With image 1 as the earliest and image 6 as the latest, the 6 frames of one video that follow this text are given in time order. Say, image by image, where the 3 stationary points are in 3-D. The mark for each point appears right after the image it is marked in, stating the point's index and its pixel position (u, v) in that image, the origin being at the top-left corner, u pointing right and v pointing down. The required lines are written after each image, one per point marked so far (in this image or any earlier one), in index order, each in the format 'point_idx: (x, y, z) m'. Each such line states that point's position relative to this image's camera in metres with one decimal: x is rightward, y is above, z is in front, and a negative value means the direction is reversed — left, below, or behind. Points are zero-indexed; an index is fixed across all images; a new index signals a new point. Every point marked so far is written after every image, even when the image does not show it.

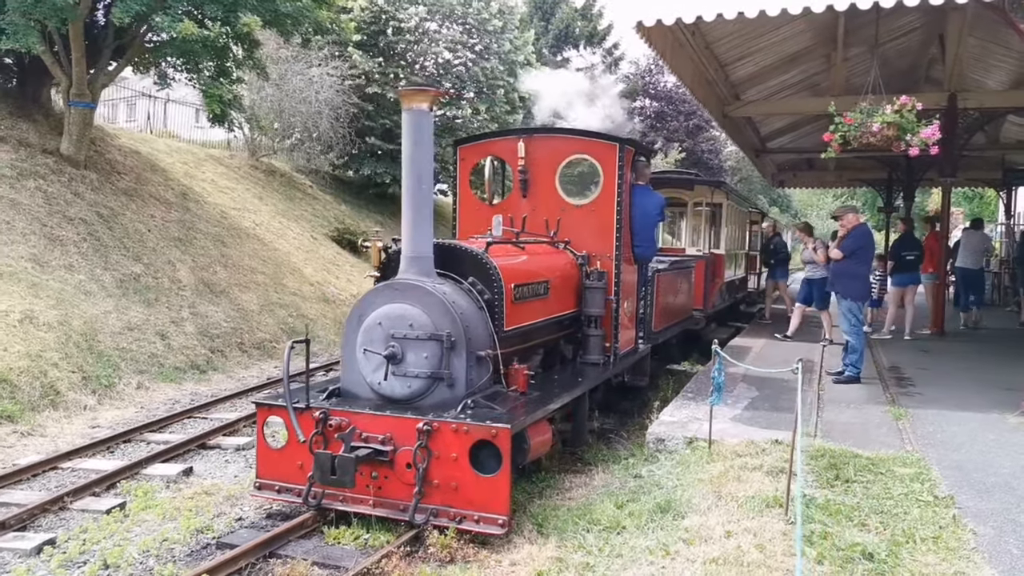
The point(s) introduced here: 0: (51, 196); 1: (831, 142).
0: (-6.7, +1.3, +11.5) m
1: (+3.0, +1.4, +7.6) m
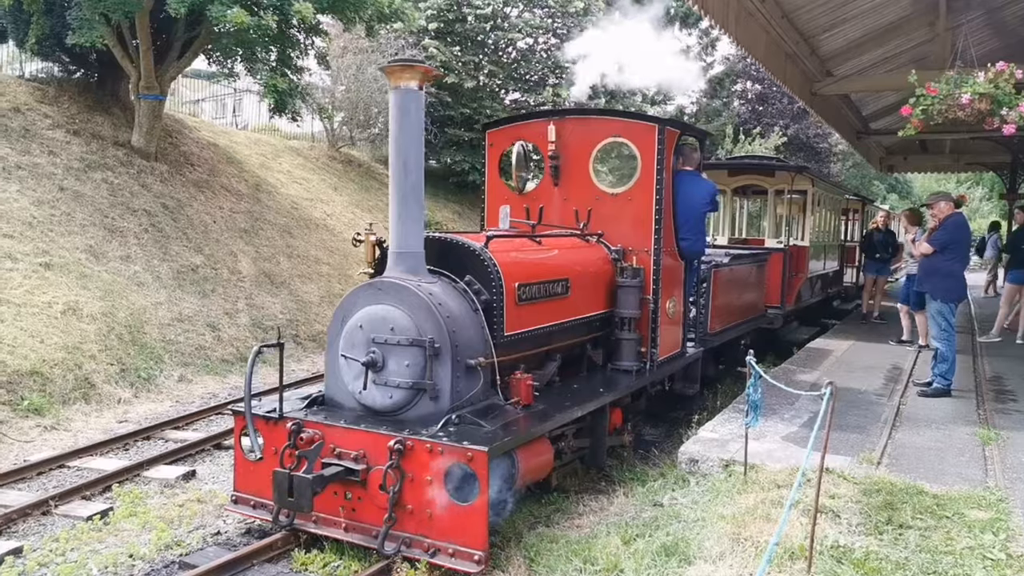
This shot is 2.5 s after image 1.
0: (-5.8, +1.5, +11.7) m
1: (+3.3, +1.4, +6.6) m
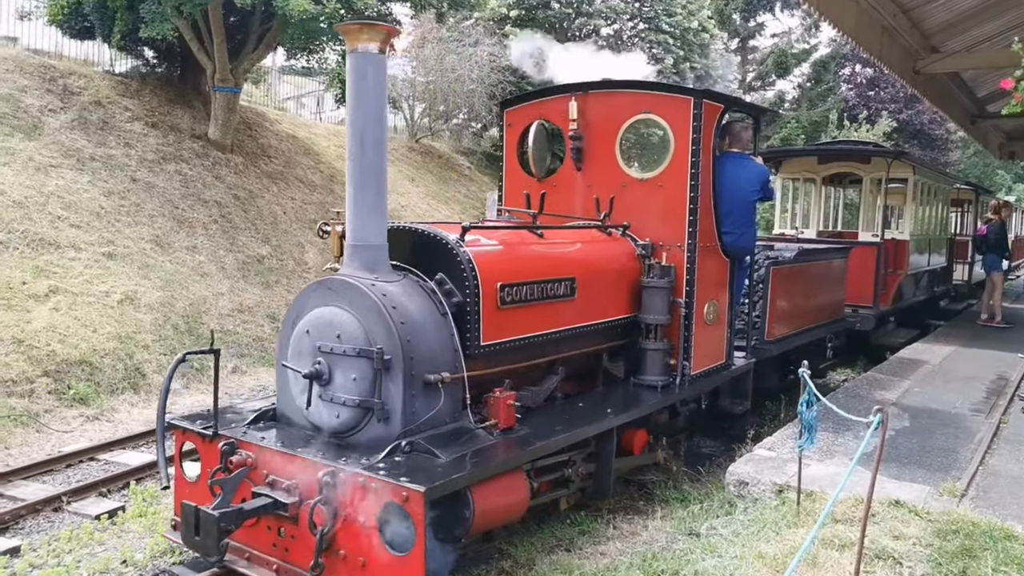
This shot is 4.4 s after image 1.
0: (-4.8, +1.6, +11.8) m
1: (+3.6, +1.4, +5.7) m
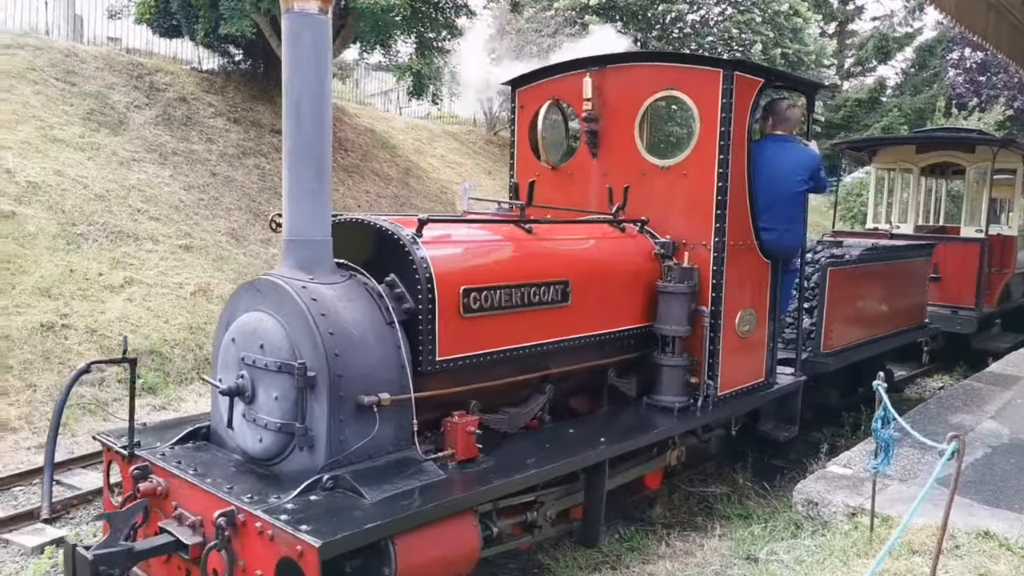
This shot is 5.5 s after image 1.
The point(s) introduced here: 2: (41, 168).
0: (-3.7, +1.7, +12.0) m
1: (+4.0, +1.4, +5.0) m
2: (-5.5, +1.4, +9.4) m
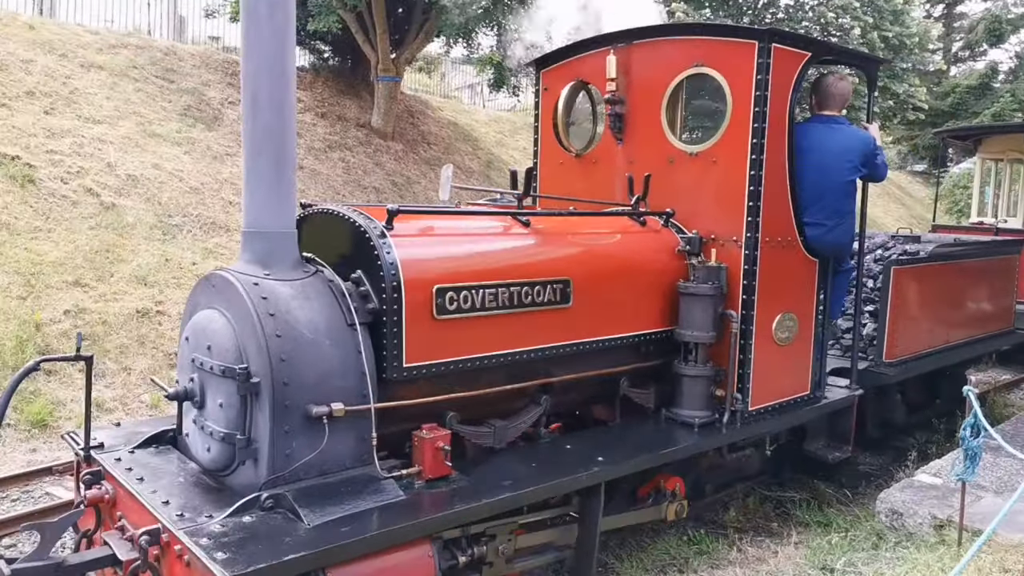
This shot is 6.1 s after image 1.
0: (-2.5, +1.9, +12.2) m
1: (+4.4, +1.3, +4.4) m
2: (-4.6, +1.6, +9.8) m
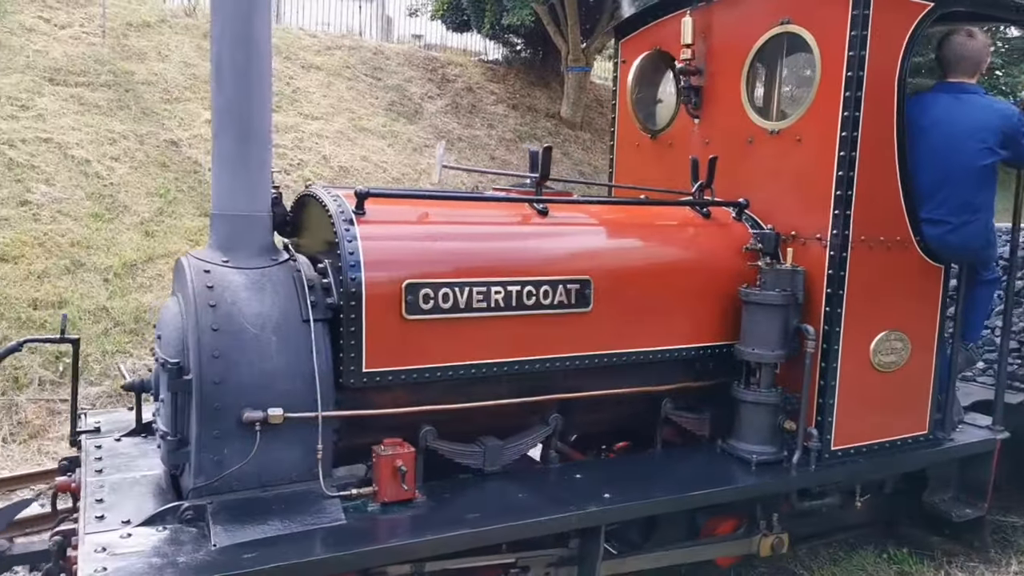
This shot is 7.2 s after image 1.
0: (+0.3, +2.0, +12.3) m
1: (+5.0, +1.2, +3.0) m
2: (-2.3, +1.8, +10.5) m
